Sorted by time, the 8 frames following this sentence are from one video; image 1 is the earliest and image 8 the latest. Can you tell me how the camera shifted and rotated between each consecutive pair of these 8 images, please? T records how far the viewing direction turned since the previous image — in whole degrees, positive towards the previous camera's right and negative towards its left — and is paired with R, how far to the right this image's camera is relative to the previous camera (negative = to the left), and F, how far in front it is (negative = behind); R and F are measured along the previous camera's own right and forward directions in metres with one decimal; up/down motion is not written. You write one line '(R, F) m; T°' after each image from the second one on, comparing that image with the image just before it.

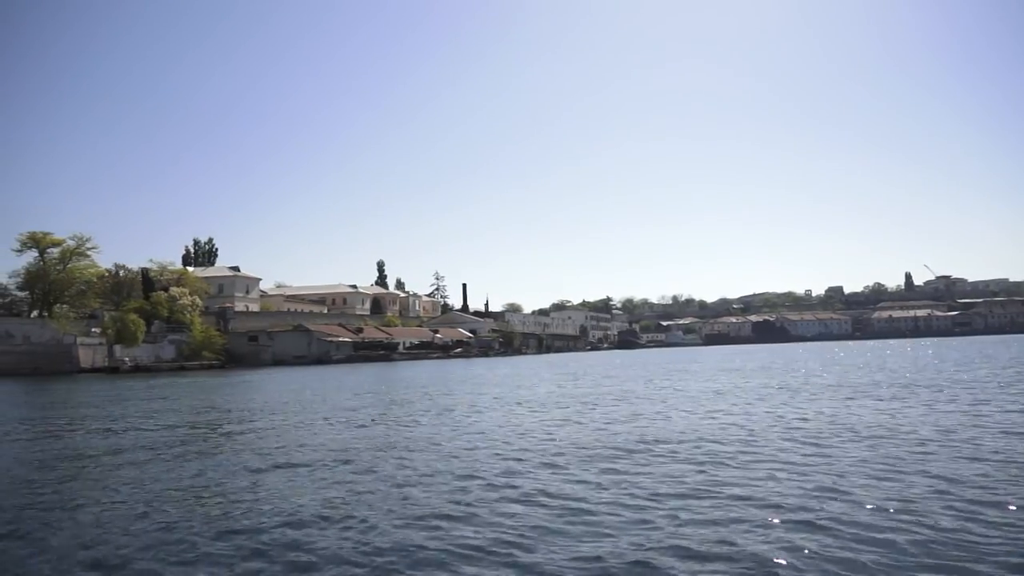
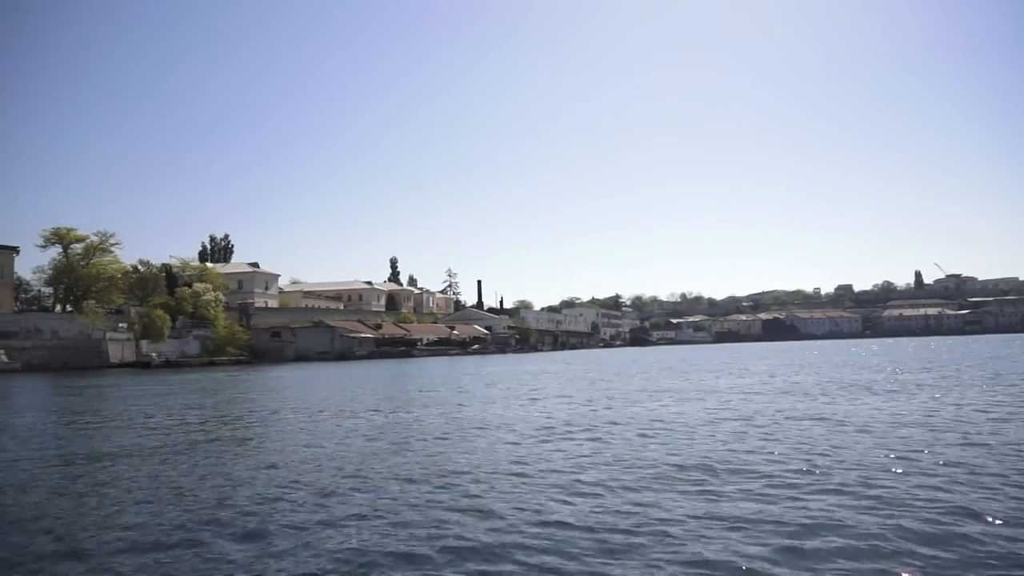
(-1.0, -0.1) m; 0°
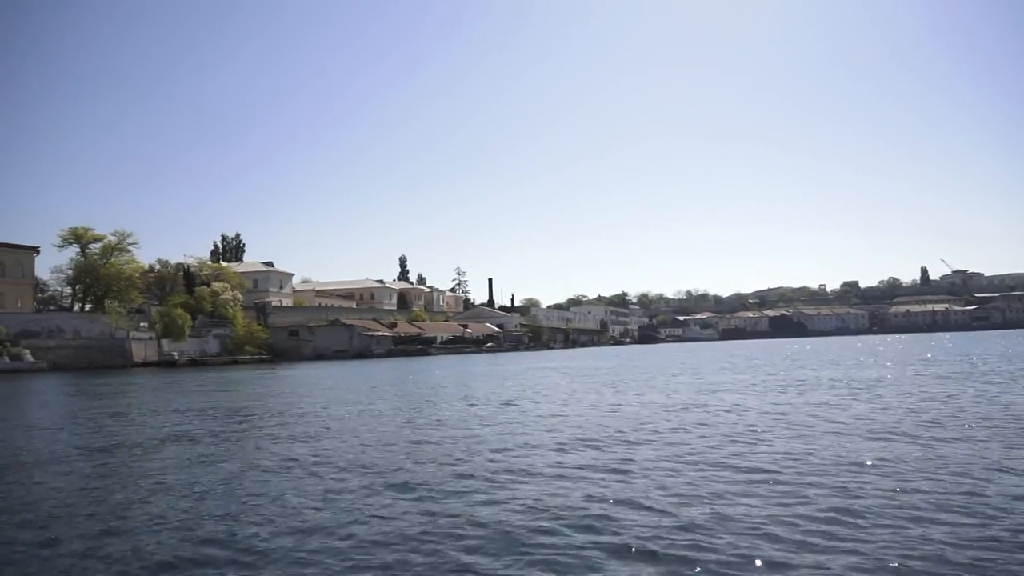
(-0.9, 0.0) m; 0°
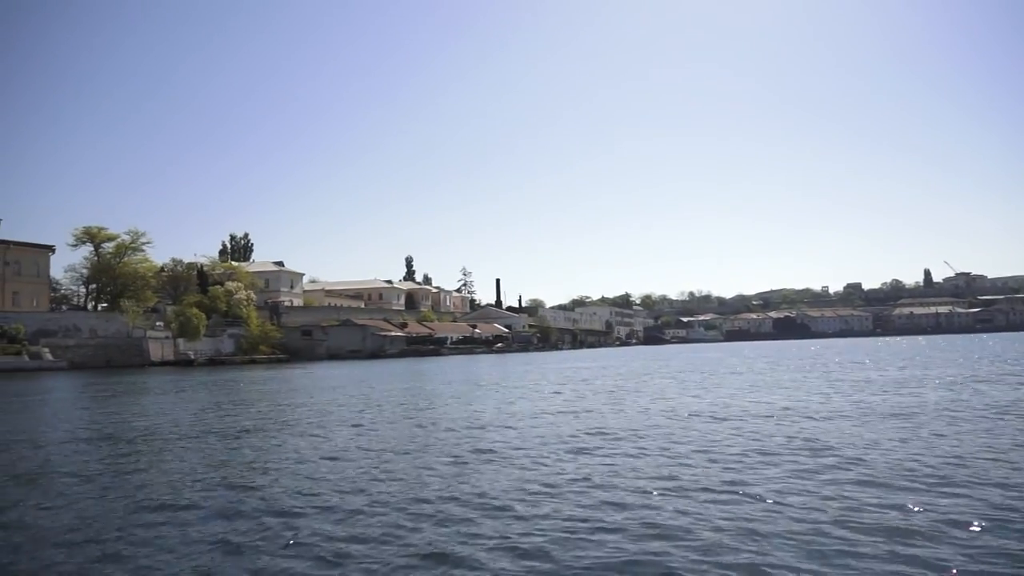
(-0.8, 0.0) m; 0°
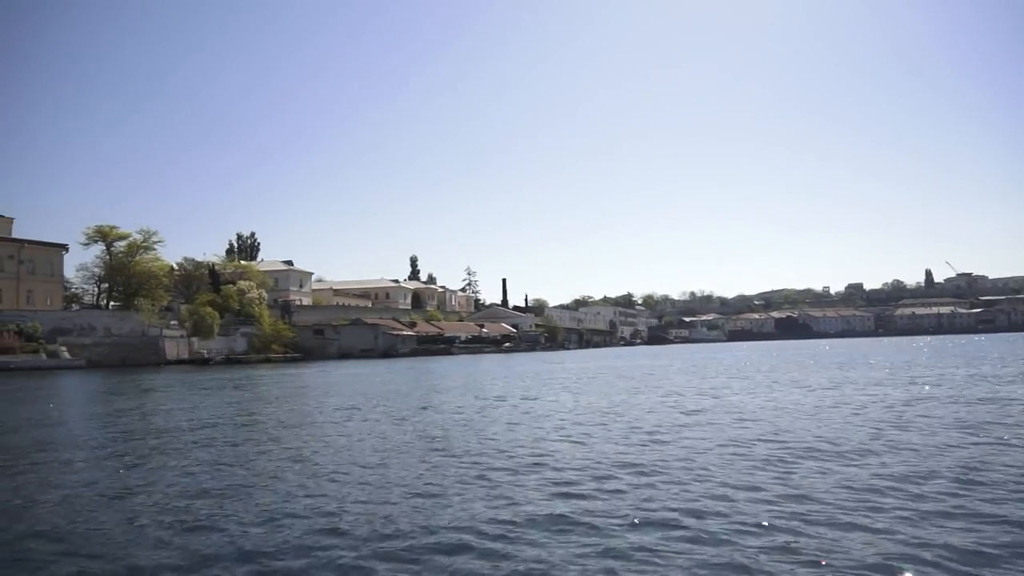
(-0.7, -0.1) m; 0°
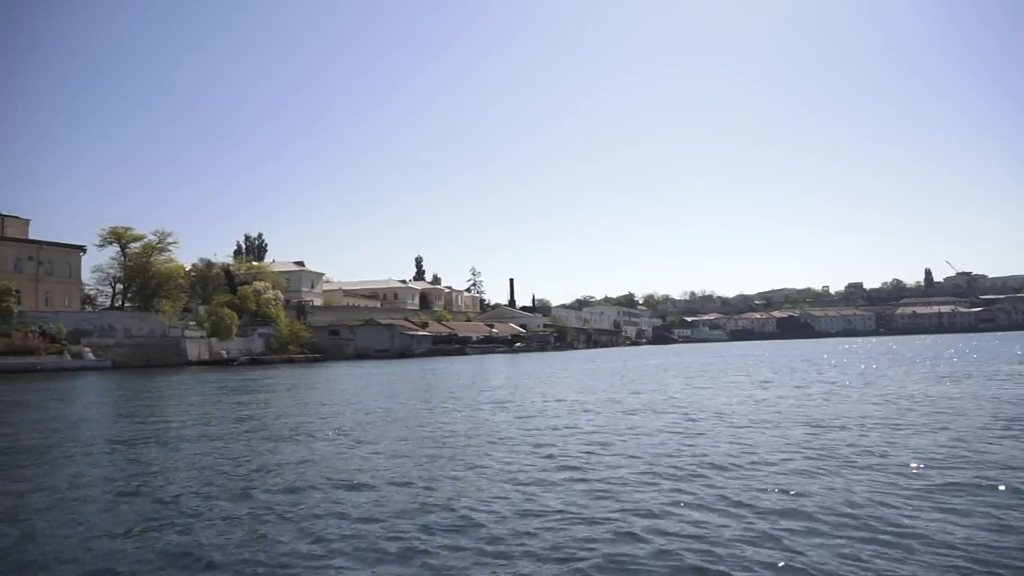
(-1.1, -0.1) m; 0°
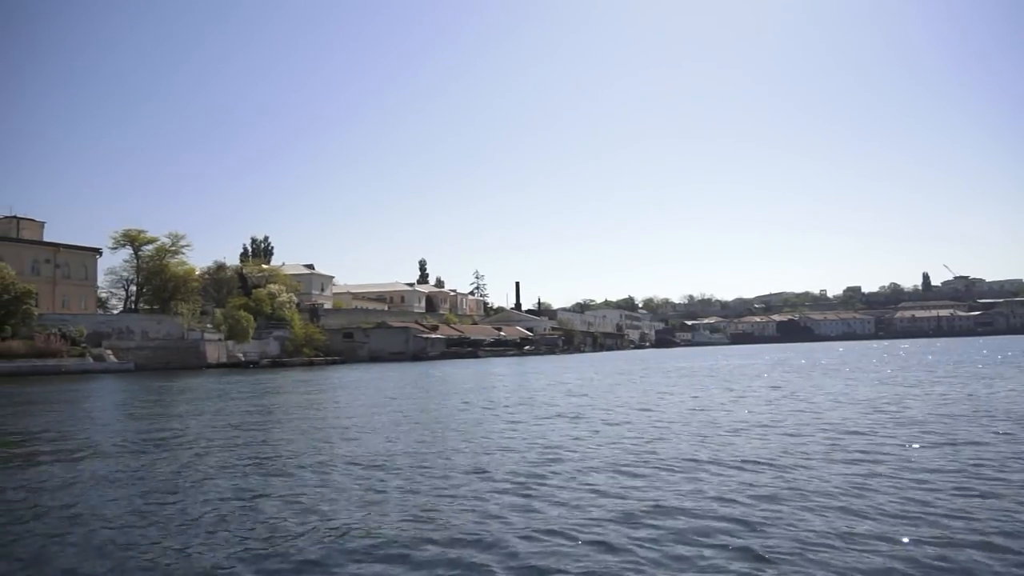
(-1.0, -0.1) m; 0°
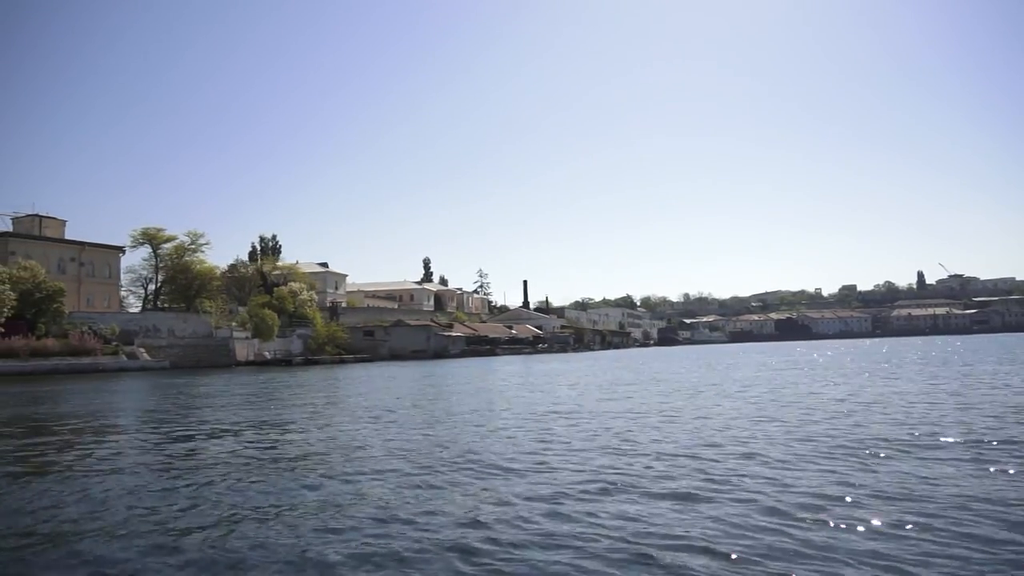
(-1.7, -0.2) m; +1°
